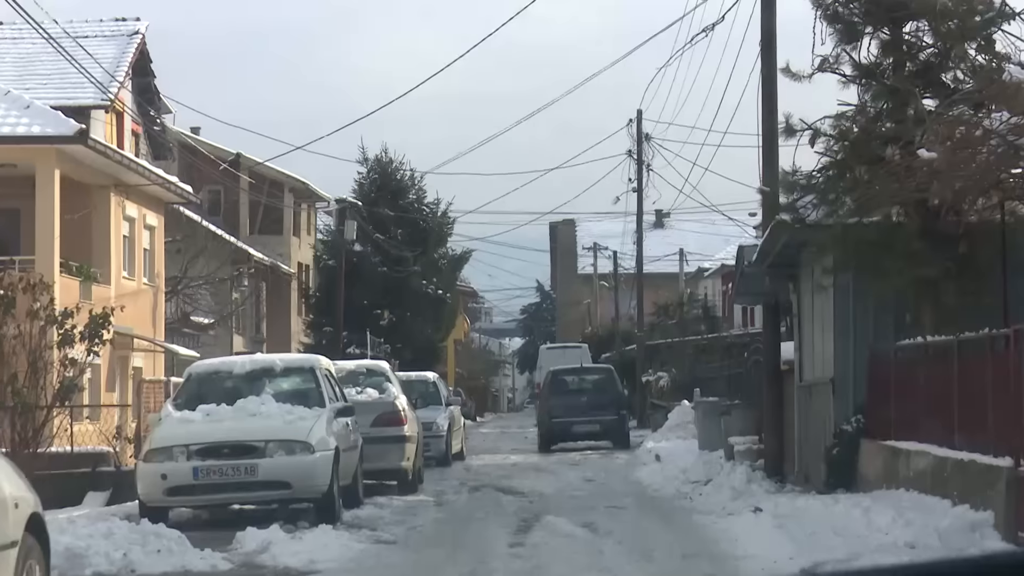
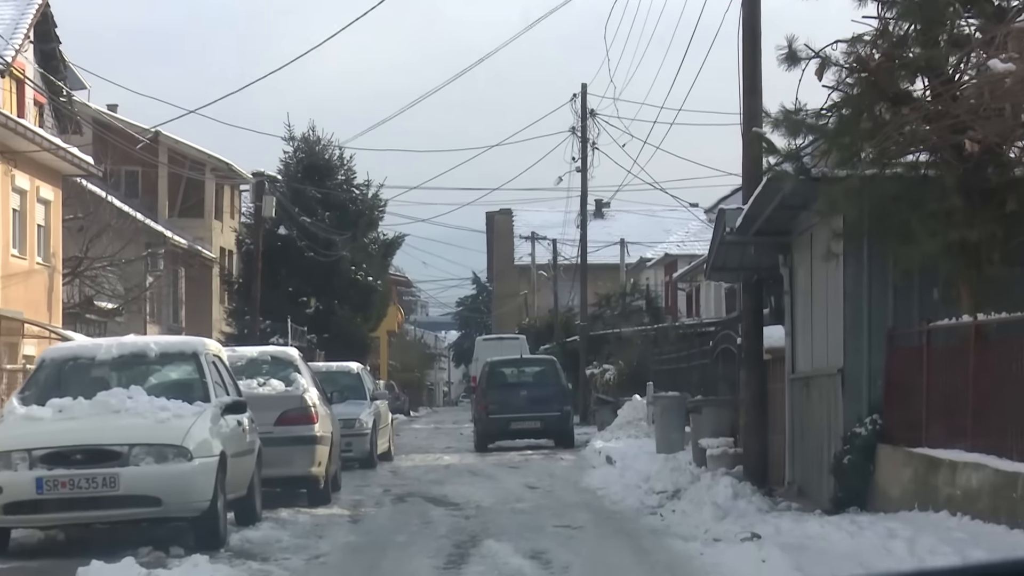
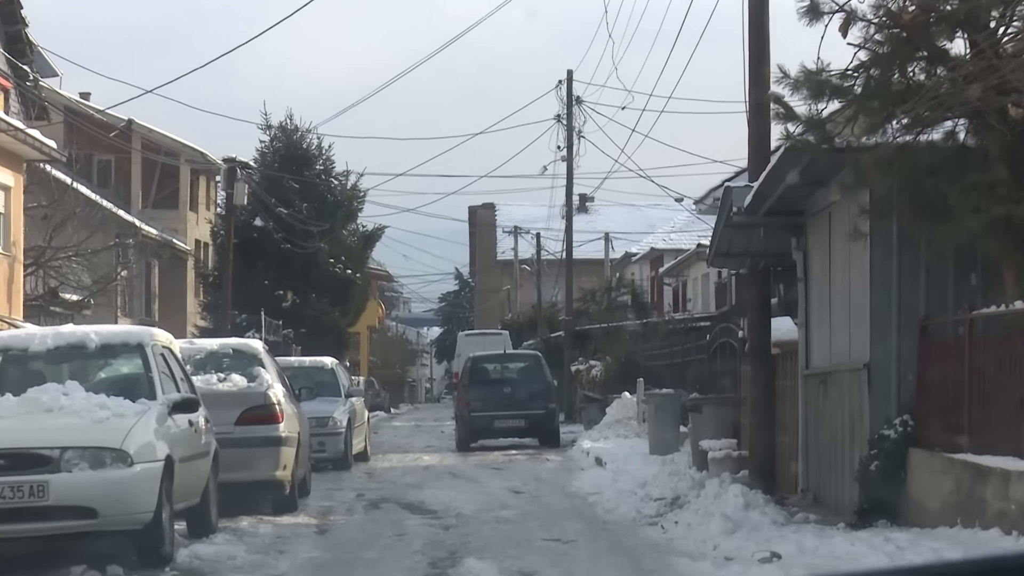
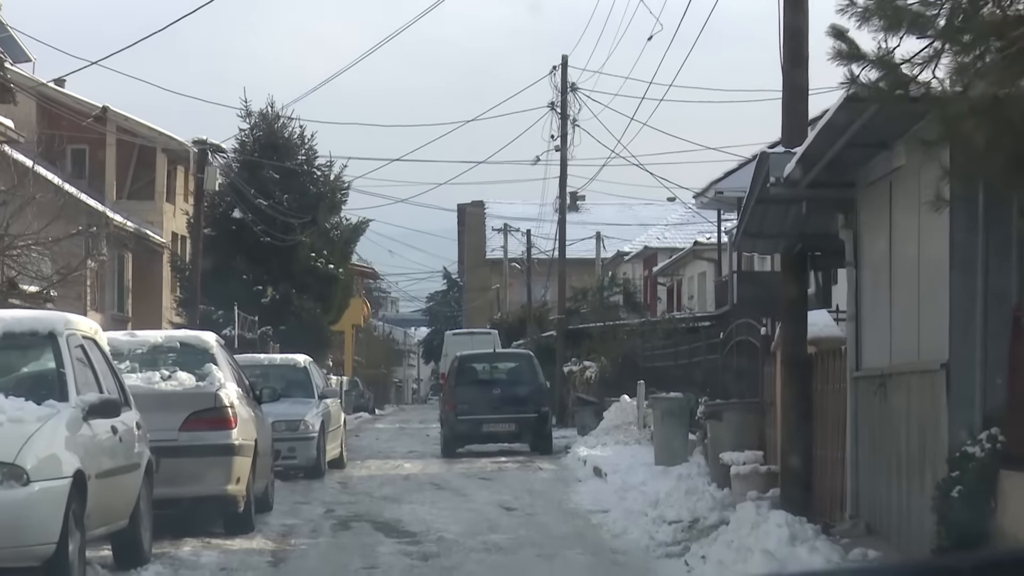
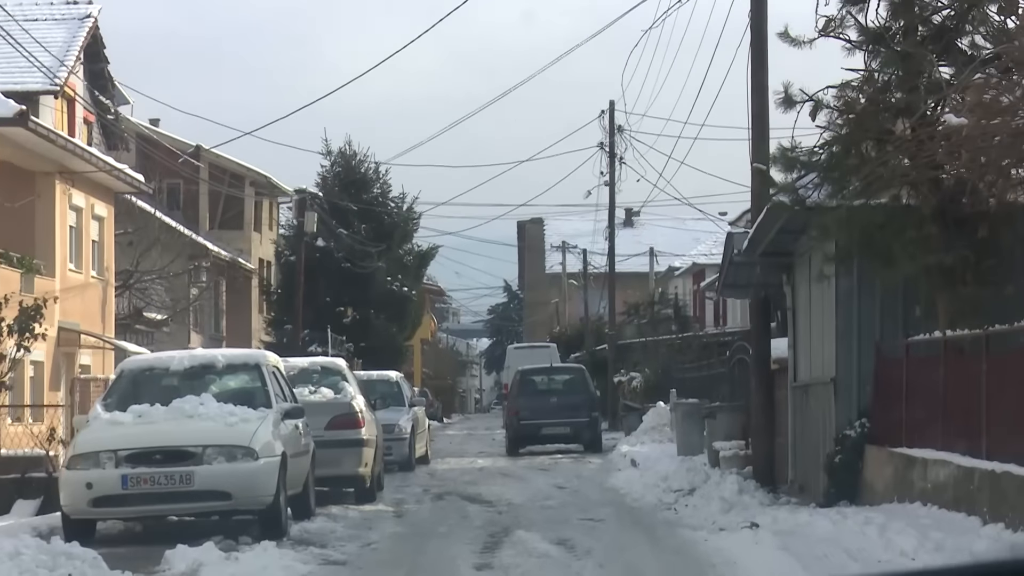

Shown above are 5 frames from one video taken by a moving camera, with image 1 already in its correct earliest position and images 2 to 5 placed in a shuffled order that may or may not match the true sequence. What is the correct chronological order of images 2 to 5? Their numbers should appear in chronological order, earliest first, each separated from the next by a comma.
5, 2, 3, 4
